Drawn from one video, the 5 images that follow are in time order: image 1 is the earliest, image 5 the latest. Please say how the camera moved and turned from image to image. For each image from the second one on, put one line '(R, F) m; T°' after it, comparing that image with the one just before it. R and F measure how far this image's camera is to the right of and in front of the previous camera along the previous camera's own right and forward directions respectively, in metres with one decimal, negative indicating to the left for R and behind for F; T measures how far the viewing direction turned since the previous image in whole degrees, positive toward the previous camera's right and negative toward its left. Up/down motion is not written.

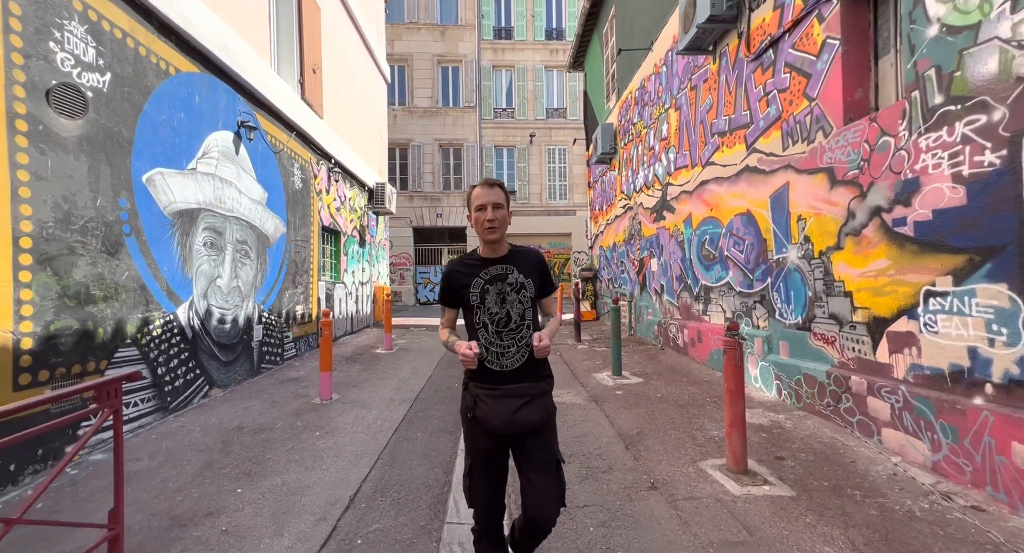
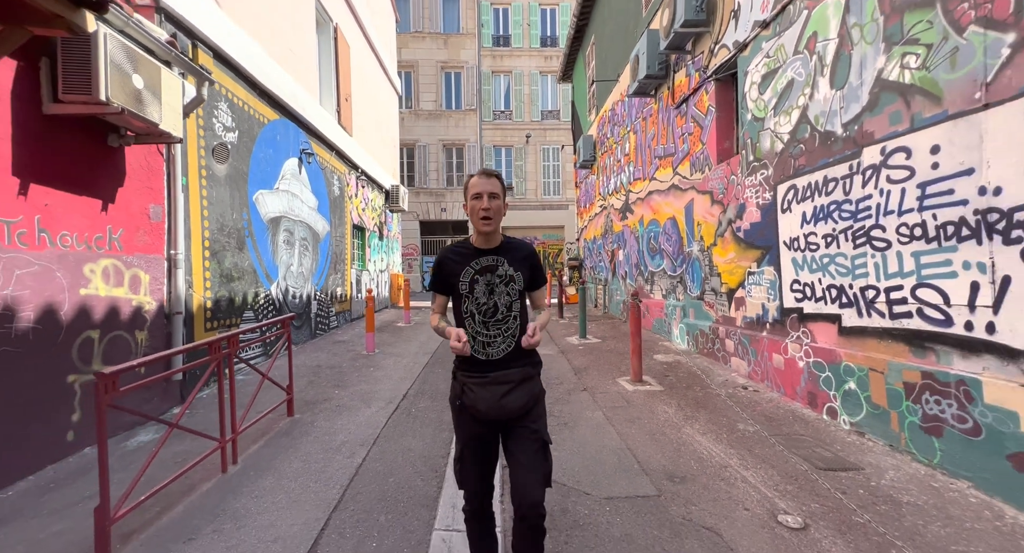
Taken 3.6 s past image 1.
(+0.2, -2.1) m; 0°
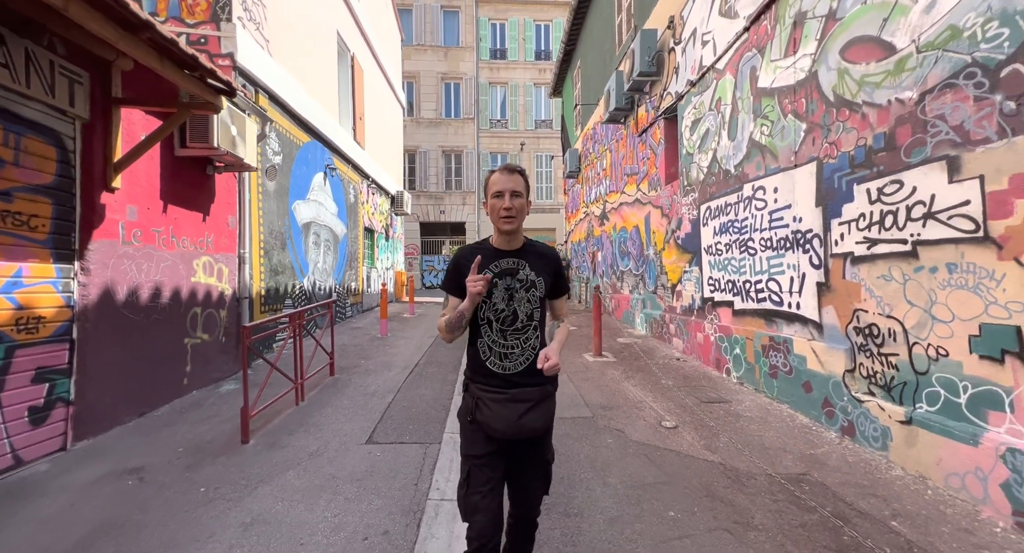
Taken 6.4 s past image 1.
(+0.1, -1.5) m; +1°
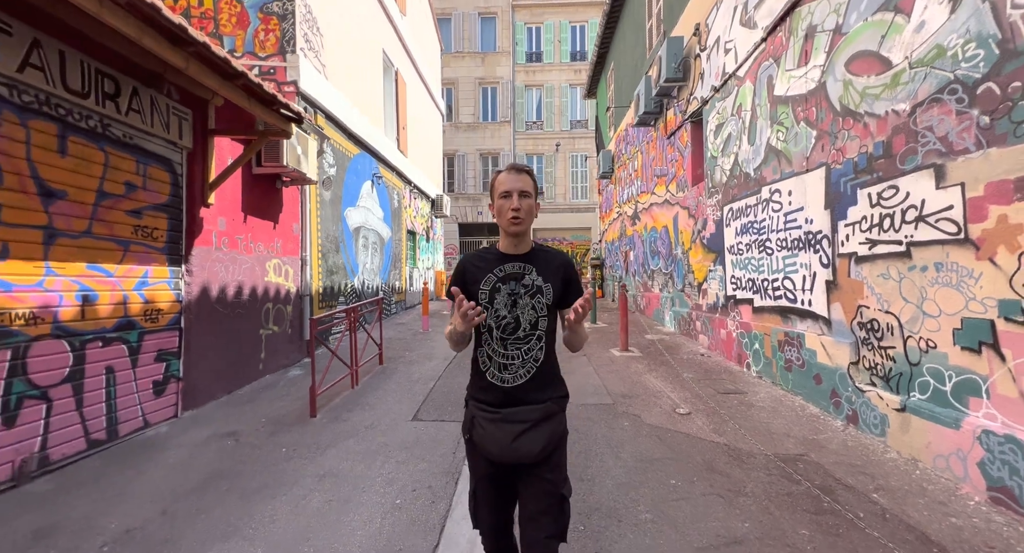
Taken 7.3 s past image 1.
(+0.1, -0.5) m; -5°
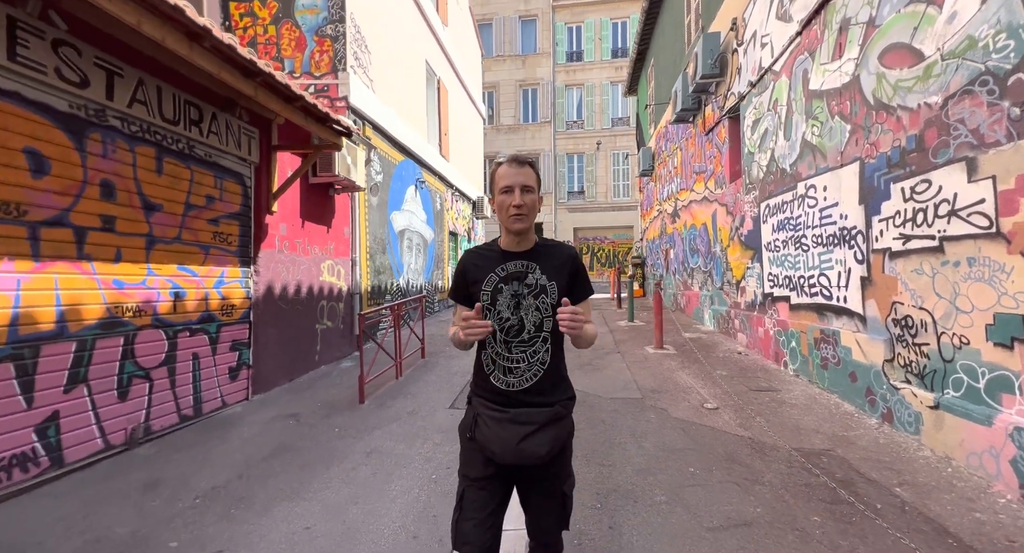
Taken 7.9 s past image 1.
(+0.1, -0.2) m; -6°
